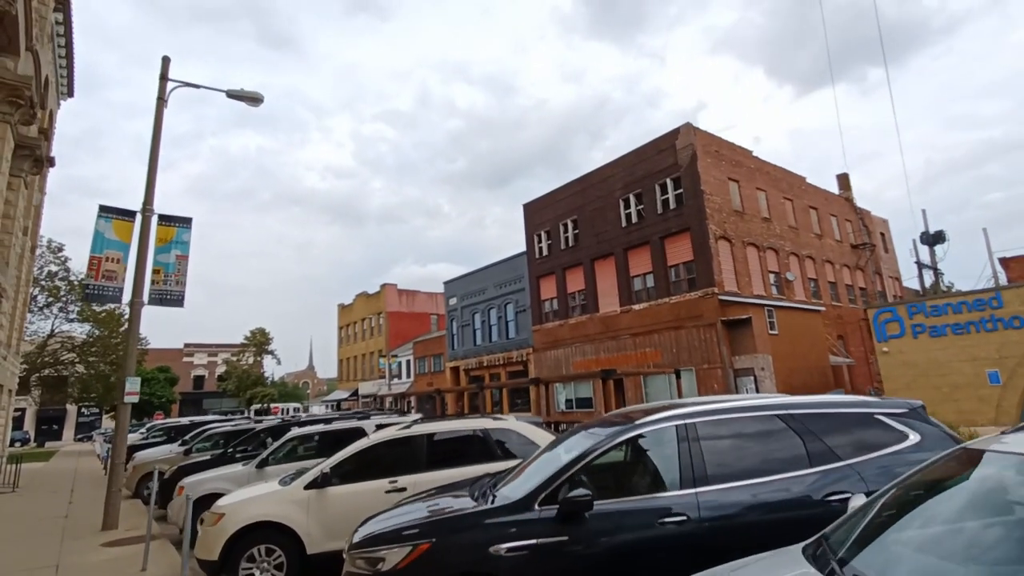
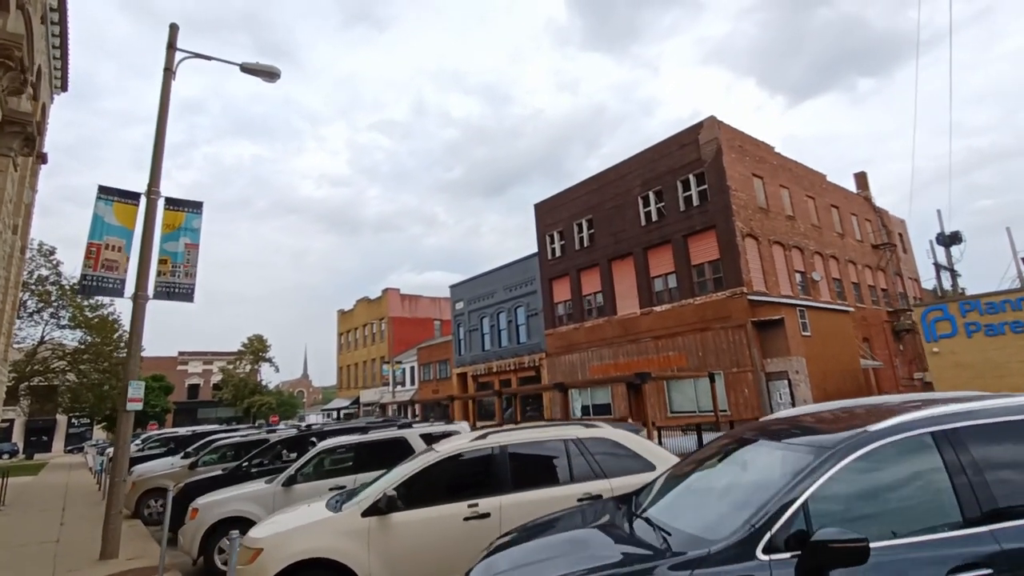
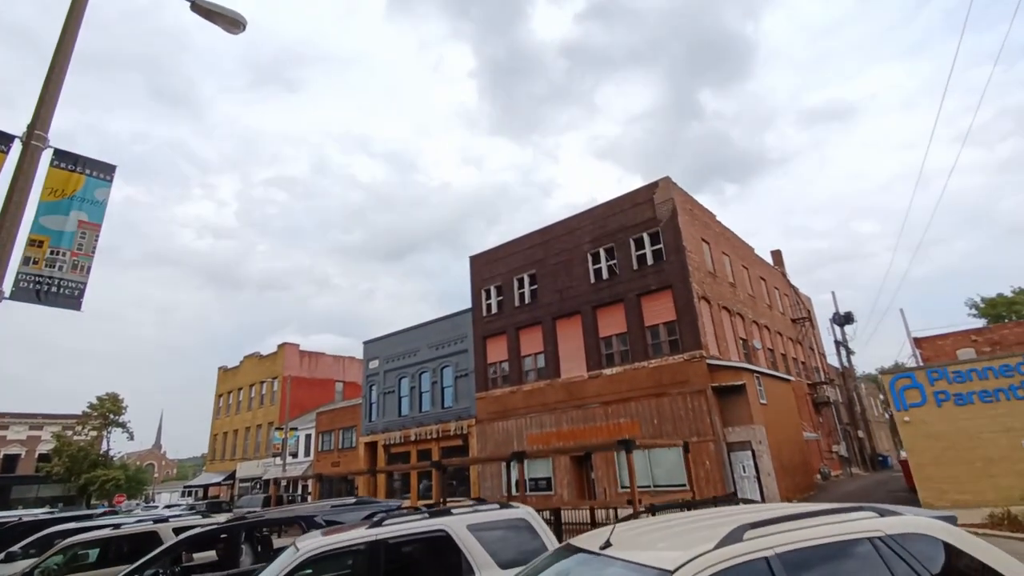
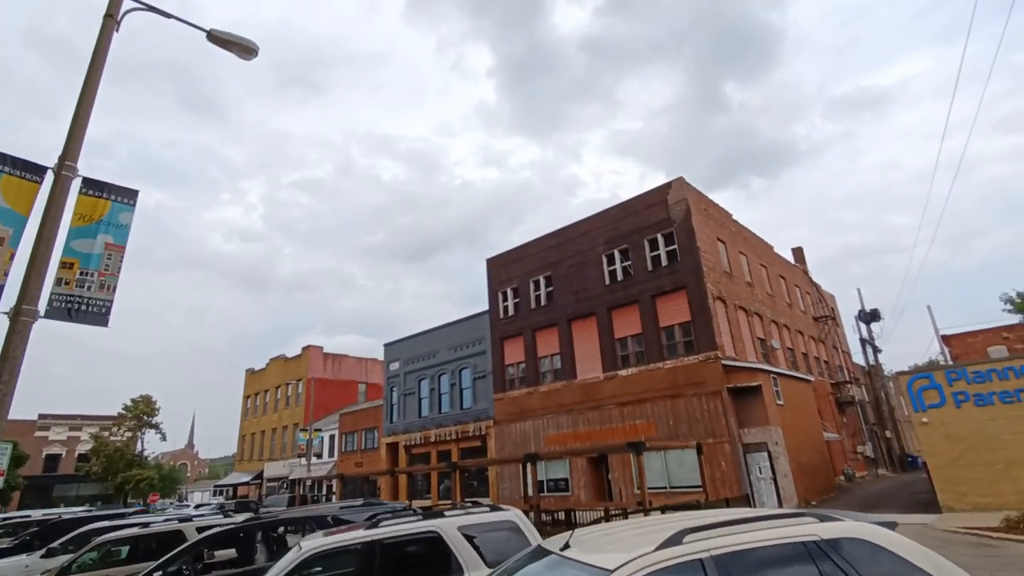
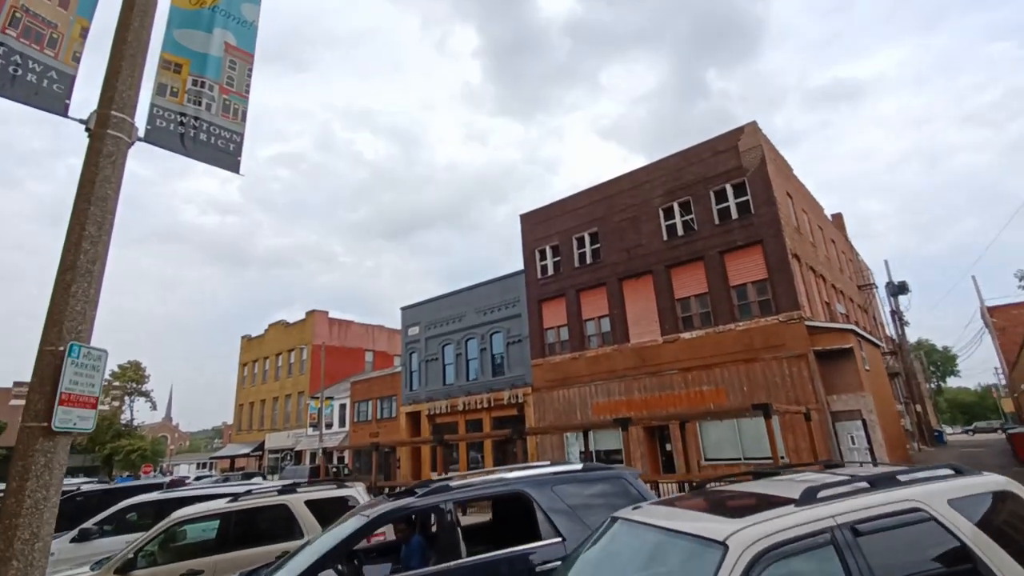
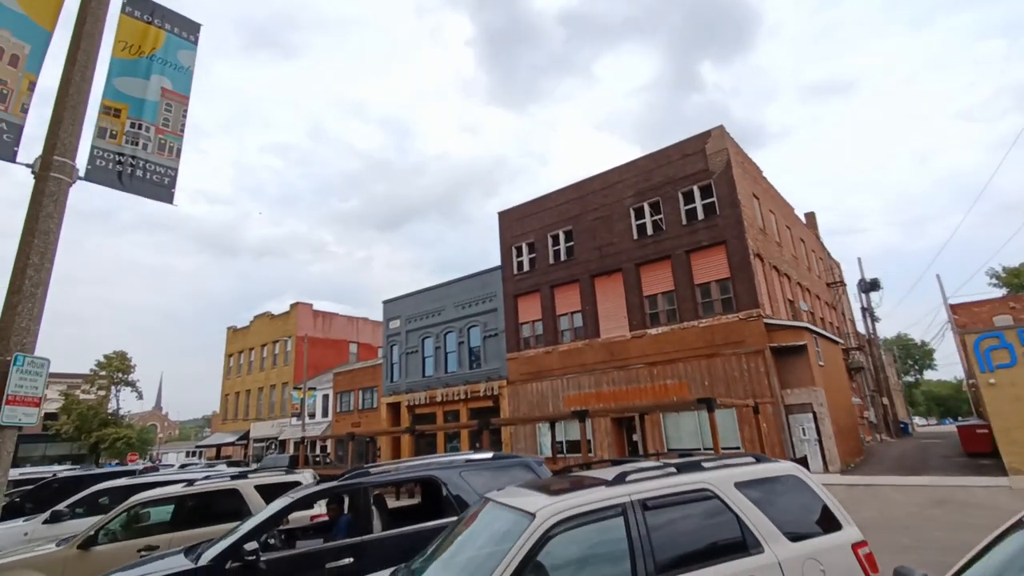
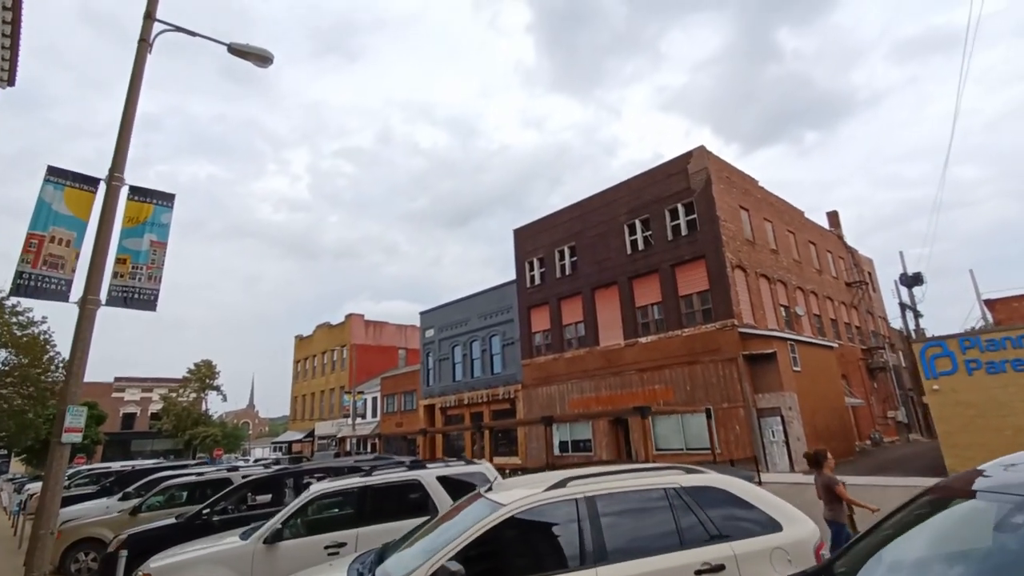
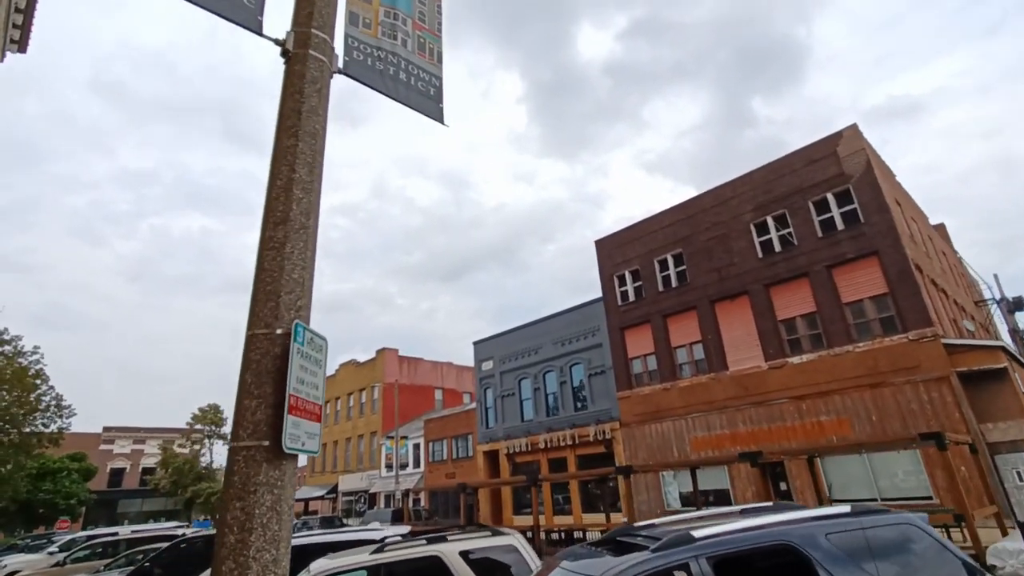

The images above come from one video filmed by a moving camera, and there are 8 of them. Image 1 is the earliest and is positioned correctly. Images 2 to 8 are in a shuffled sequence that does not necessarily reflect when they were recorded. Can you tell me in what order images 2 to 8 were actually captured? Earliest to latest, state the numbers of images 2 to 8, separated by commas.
2, 7, 4, 3, 6, 5, 8
